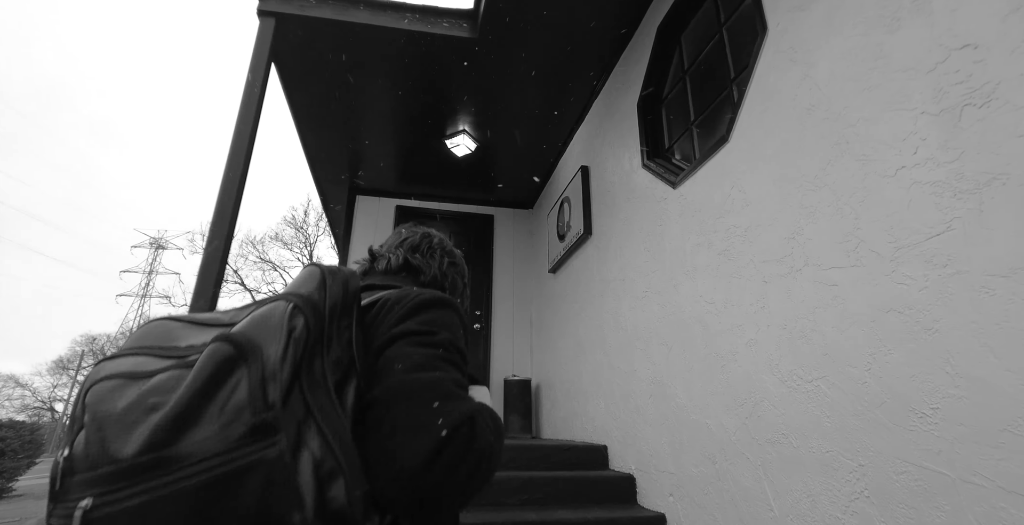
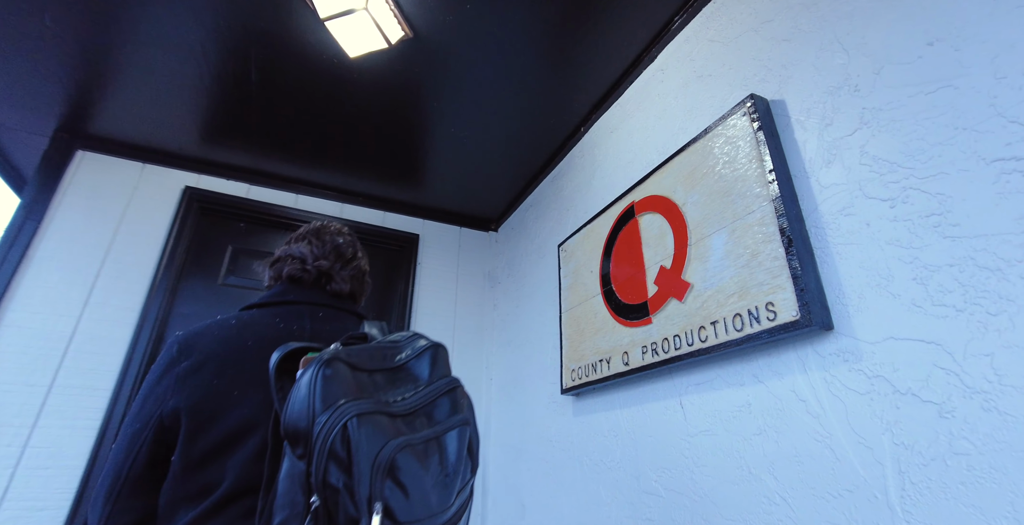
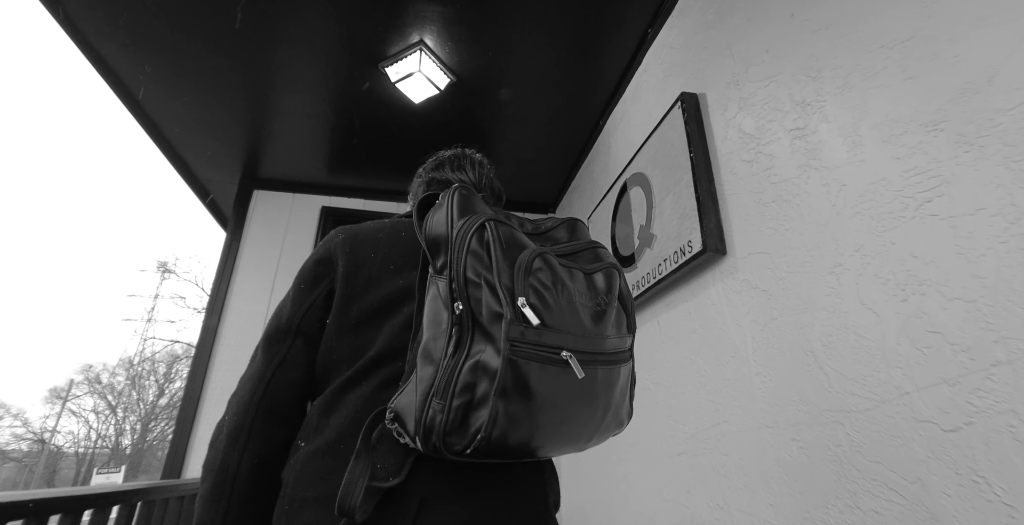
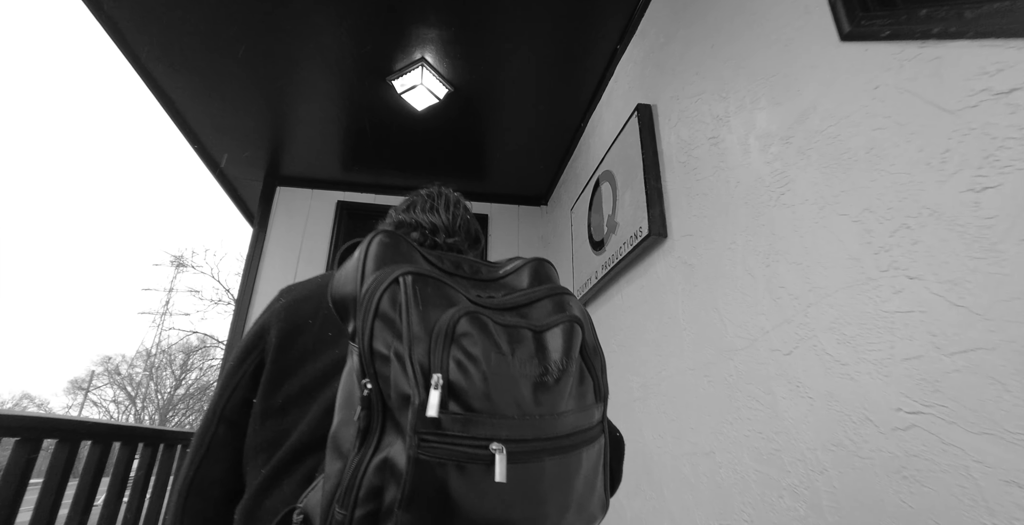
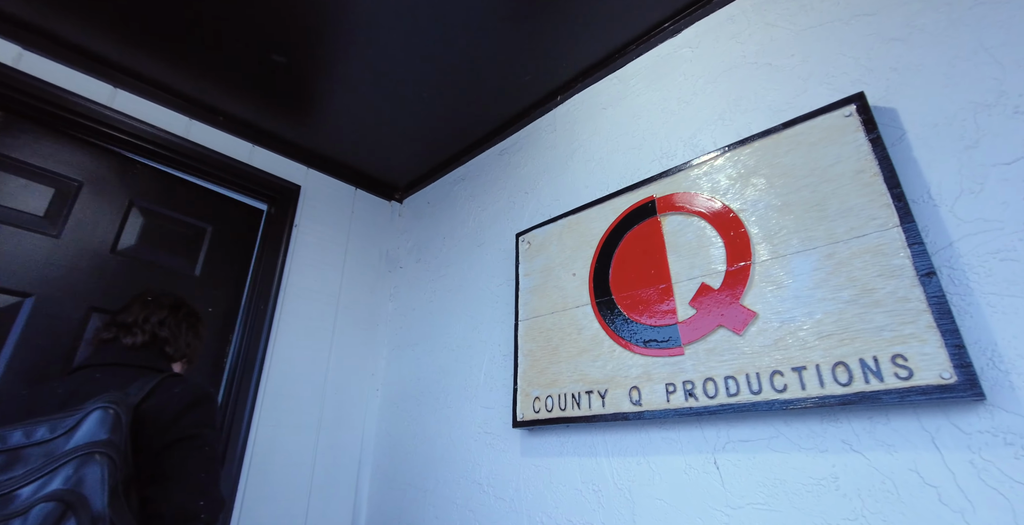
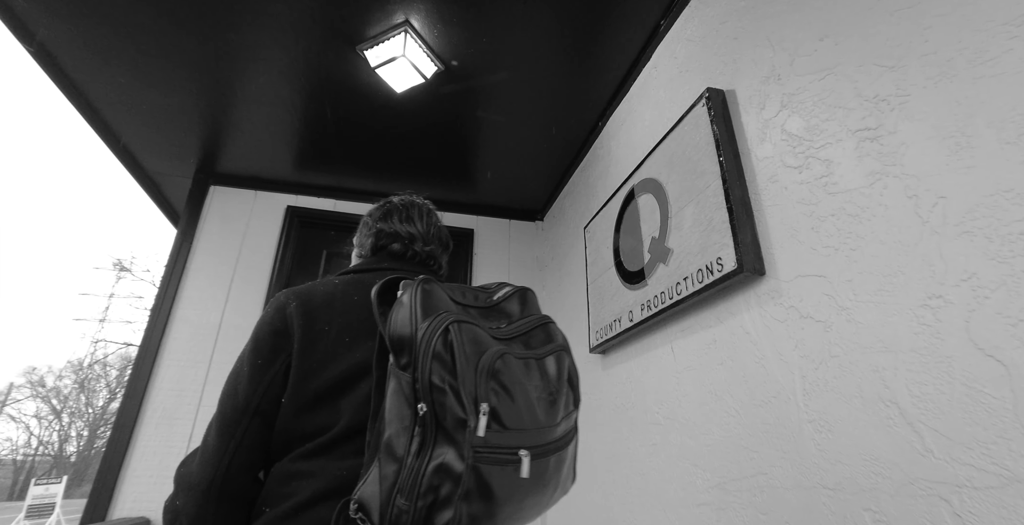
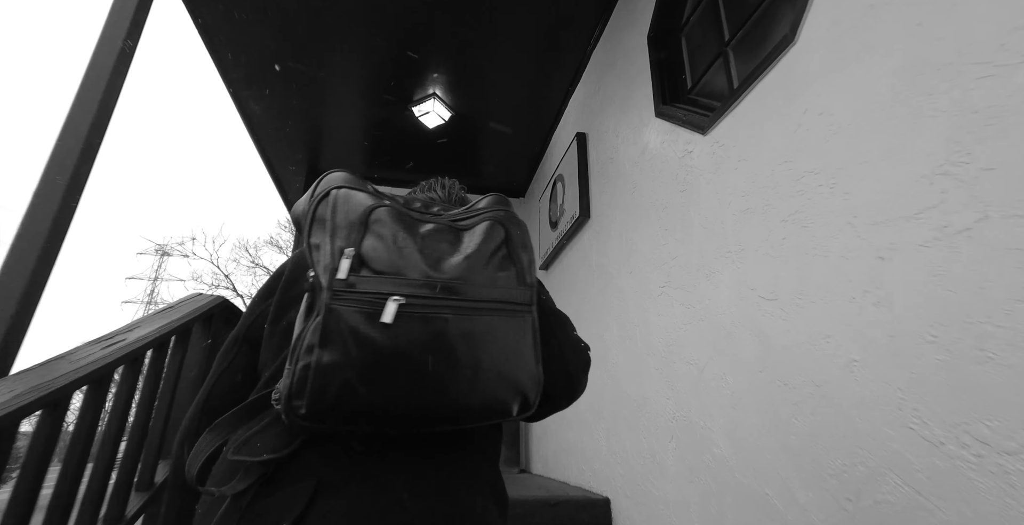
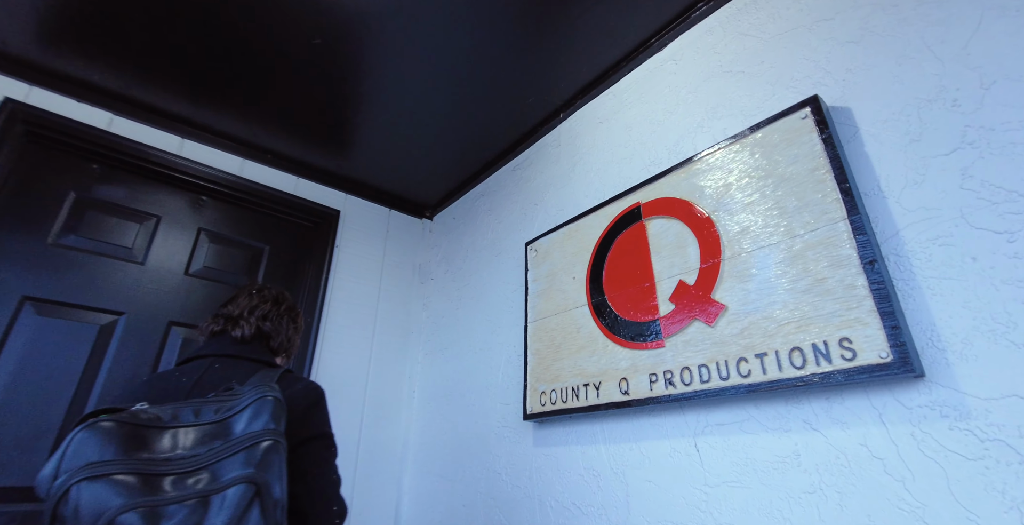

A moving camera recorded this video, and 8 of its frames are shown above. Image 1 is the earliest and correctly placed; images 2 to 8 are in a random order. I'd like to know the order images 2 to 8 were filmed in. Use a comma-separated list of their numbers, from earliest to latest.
7, 4, 3, 6, 2, 8, 5
